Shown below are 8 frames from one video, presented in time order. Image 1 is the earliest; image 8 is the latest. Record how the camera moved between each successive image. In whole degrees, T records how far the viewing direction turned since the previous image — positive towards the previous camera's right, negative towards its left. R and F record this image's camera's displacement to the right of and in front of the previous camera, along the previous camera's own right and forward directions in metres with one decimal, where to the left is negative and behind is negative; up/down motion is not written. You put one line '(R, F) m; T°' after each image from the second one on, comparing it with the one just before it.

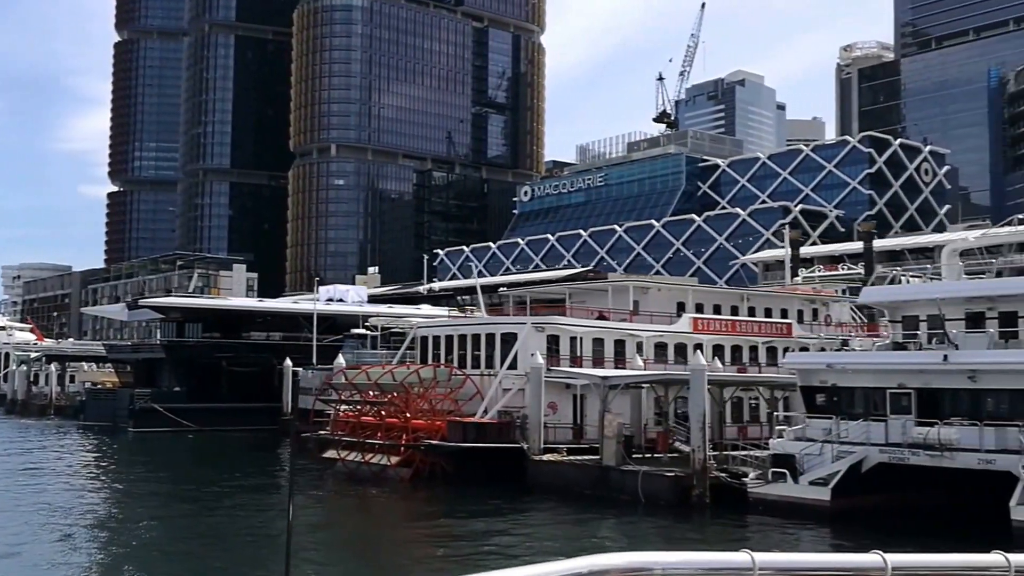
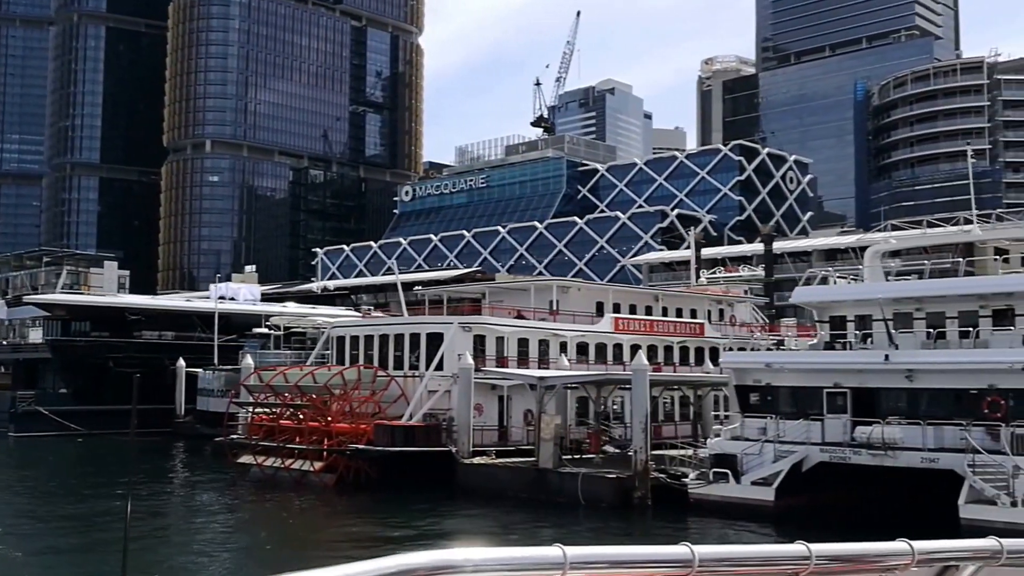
(-1.5, +1.0) m; +6°
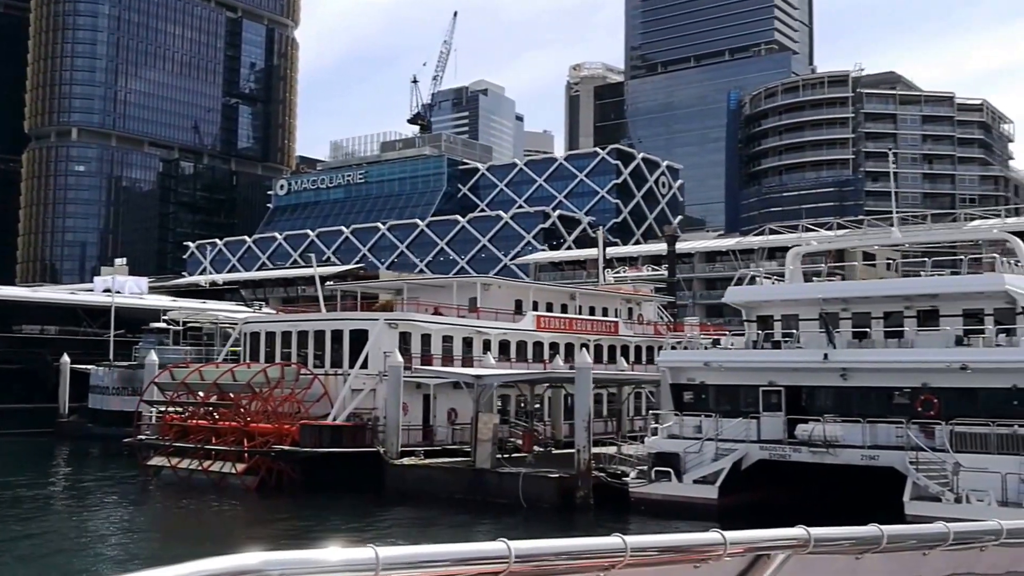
(-1.6, +0.7) m; +7°
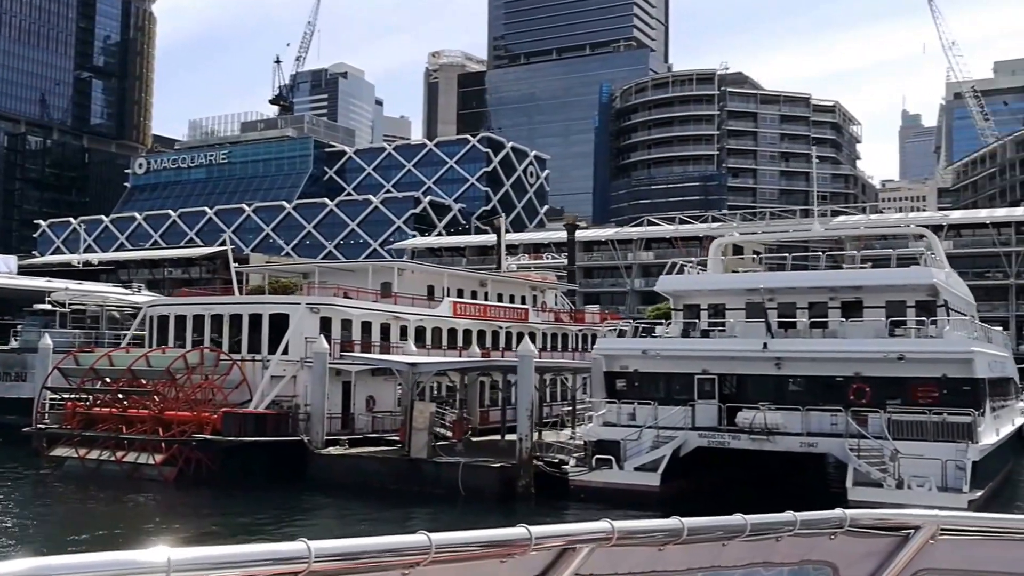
(-1.8, +0.6) m; +7°
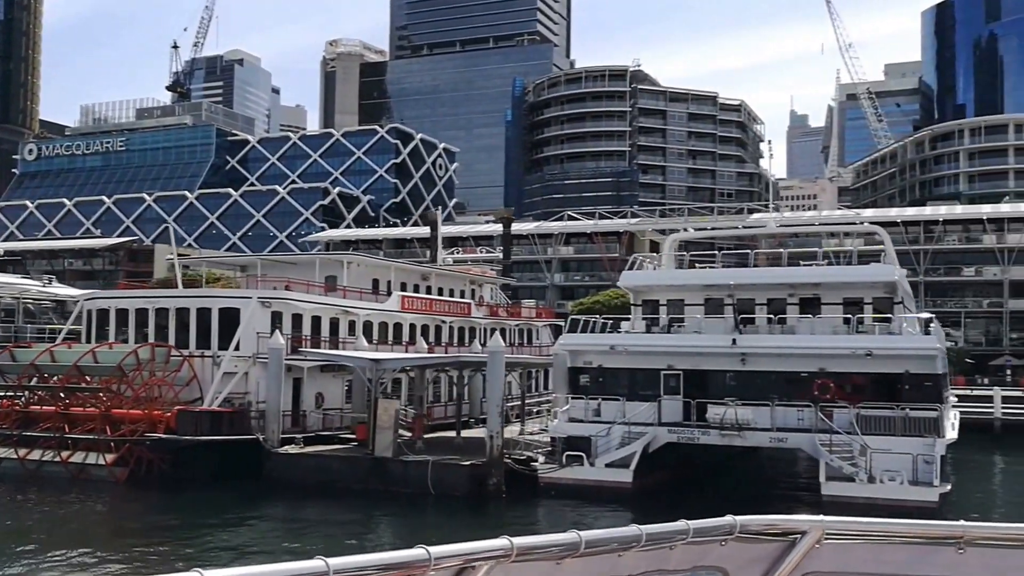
(-1.5, +0.4) m; +5°
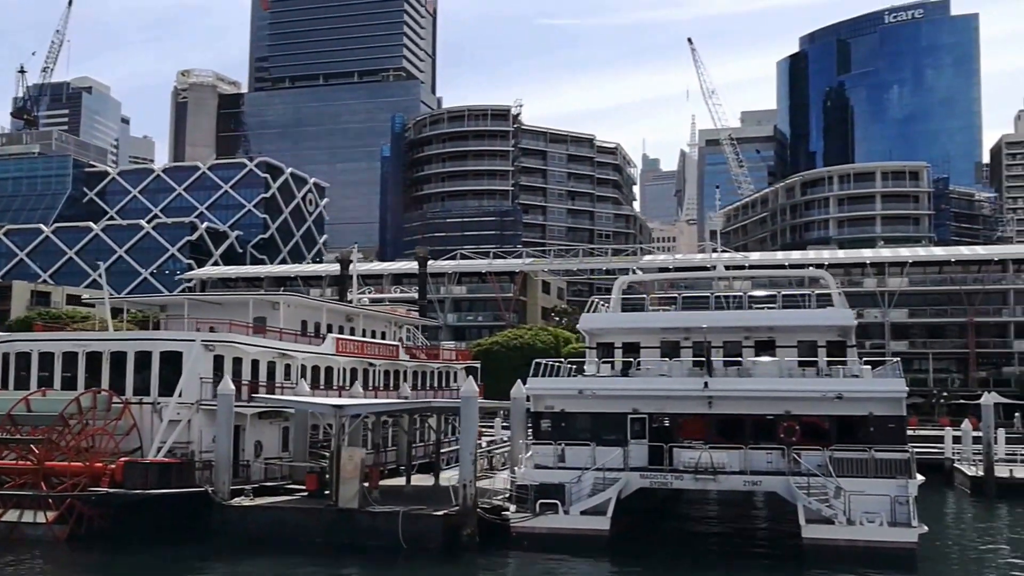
(-2.3, +0.7) m; +7°
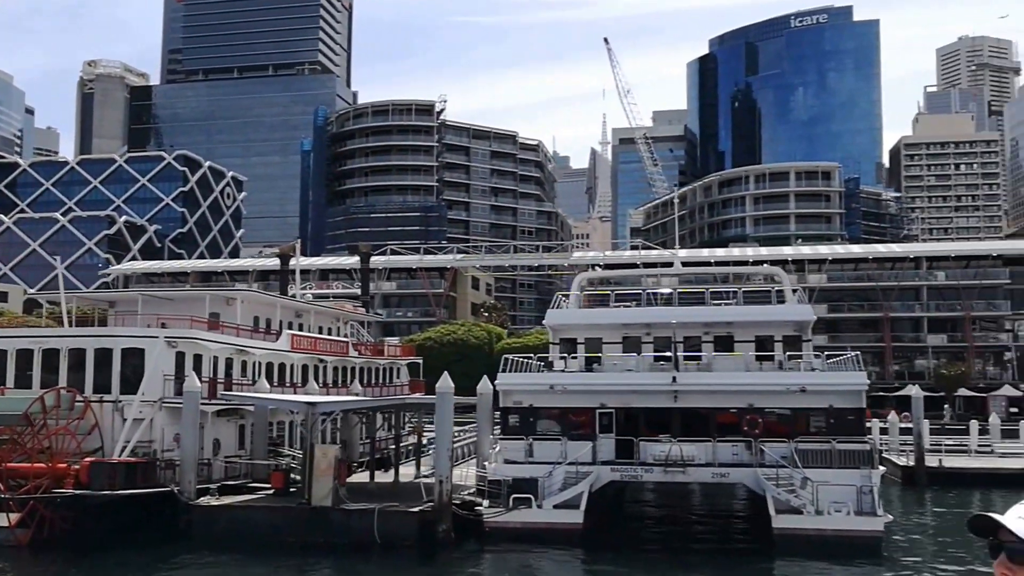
(-1.3, -0.1) m; +4°
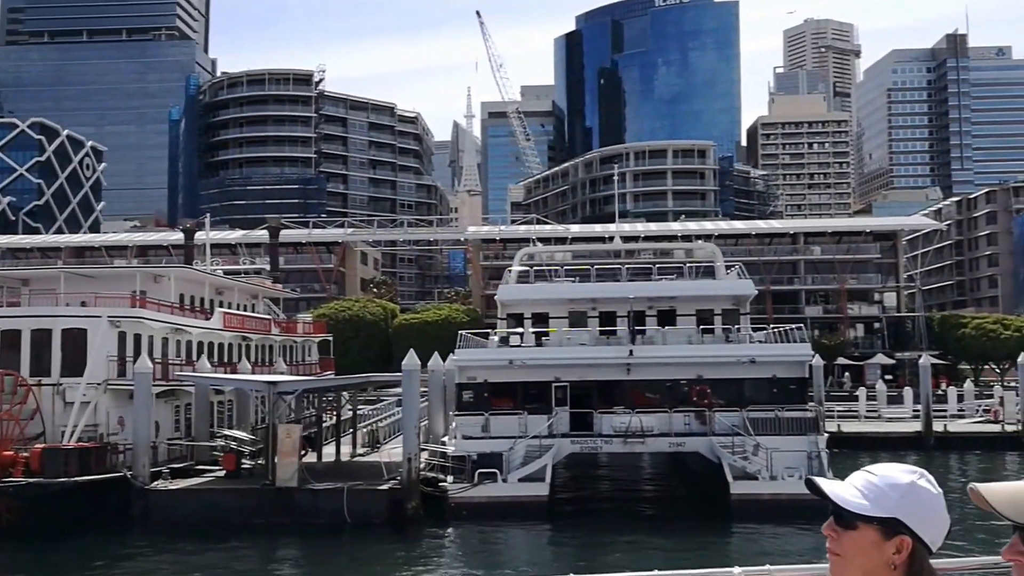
(-2.2, -0.1) m; +7°
